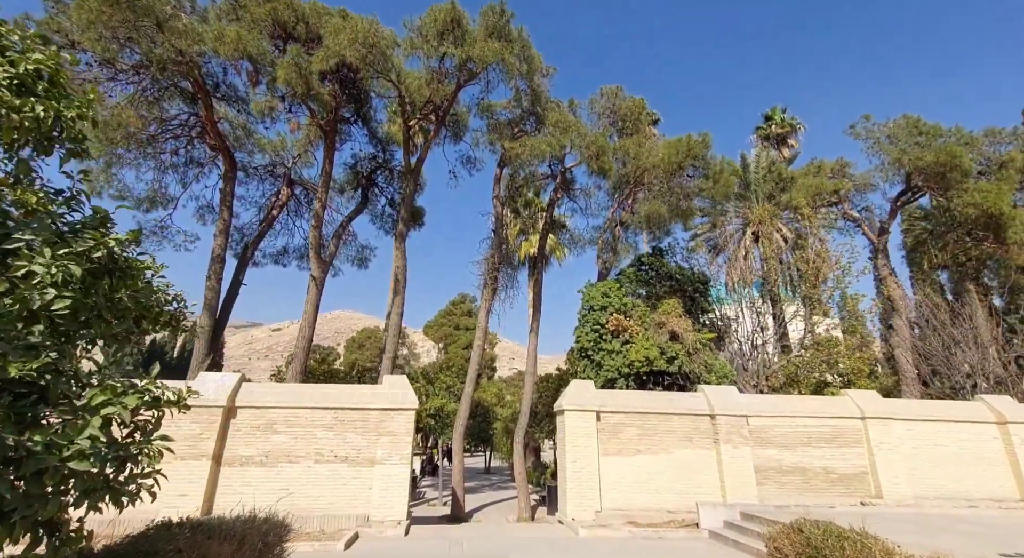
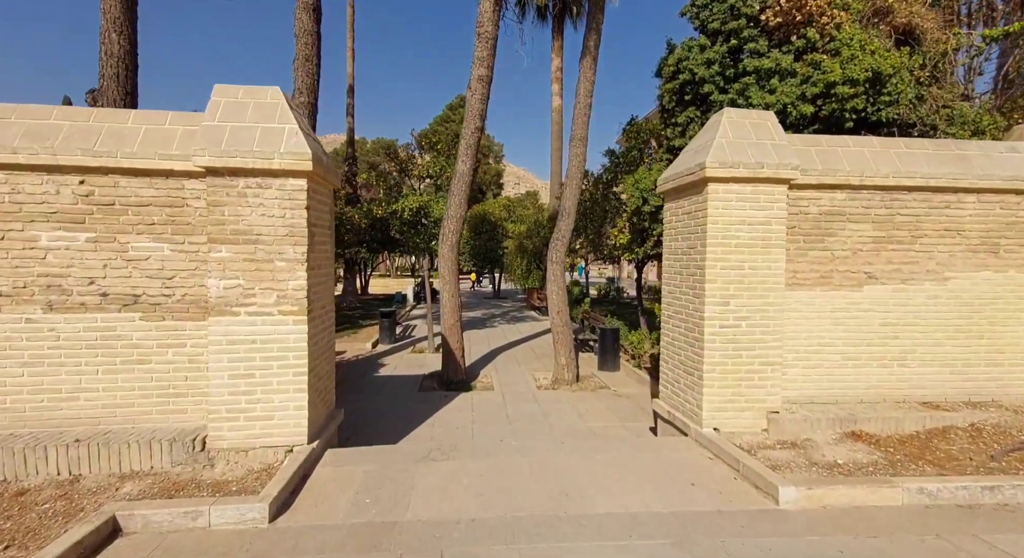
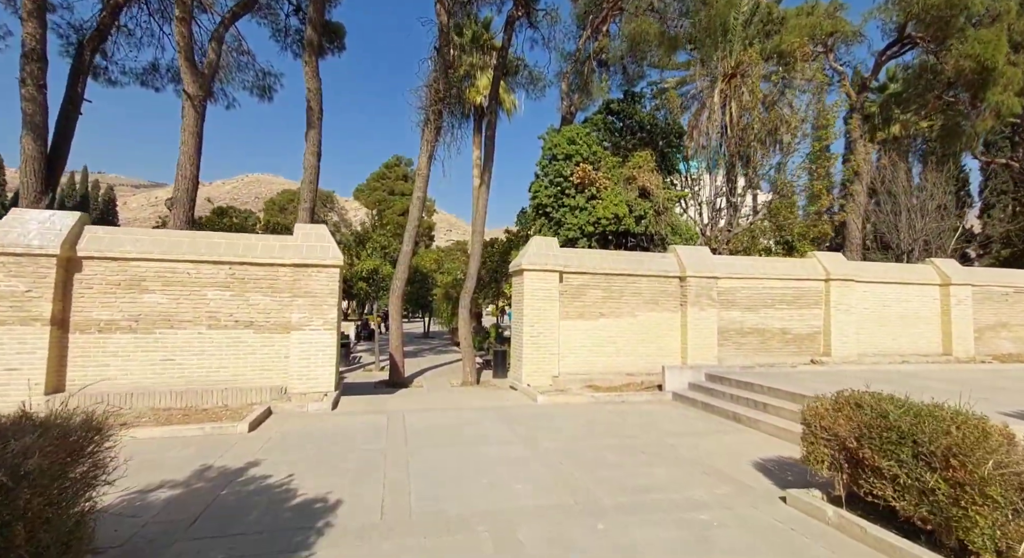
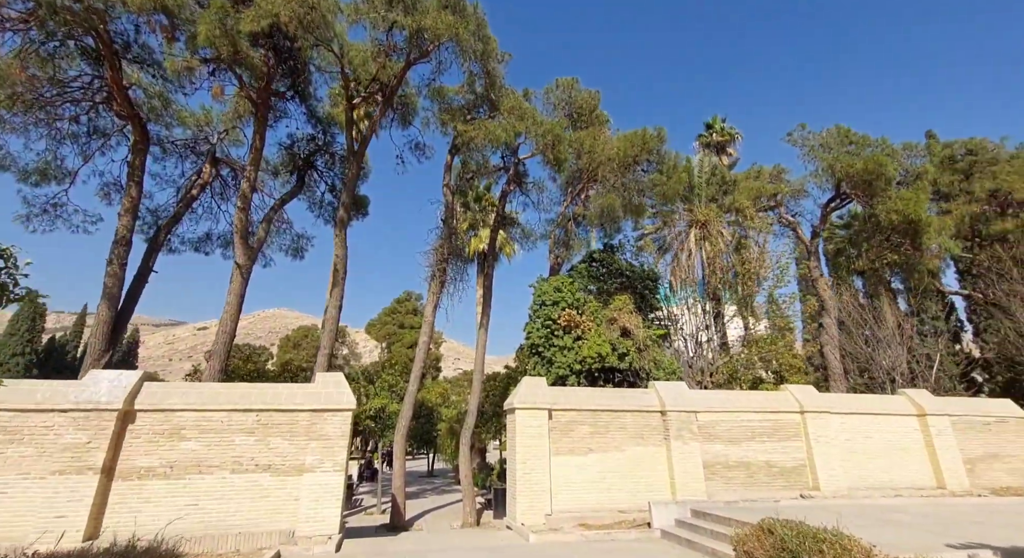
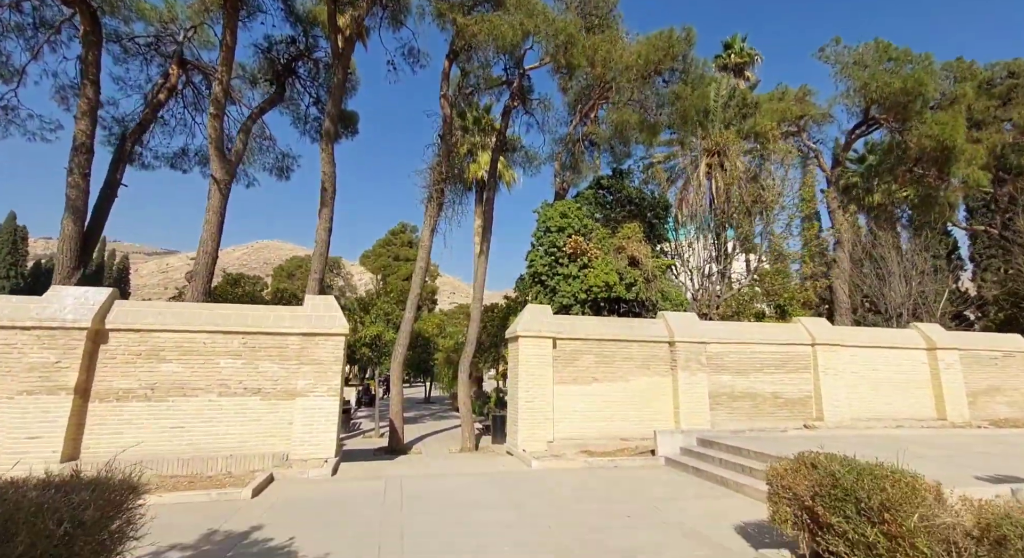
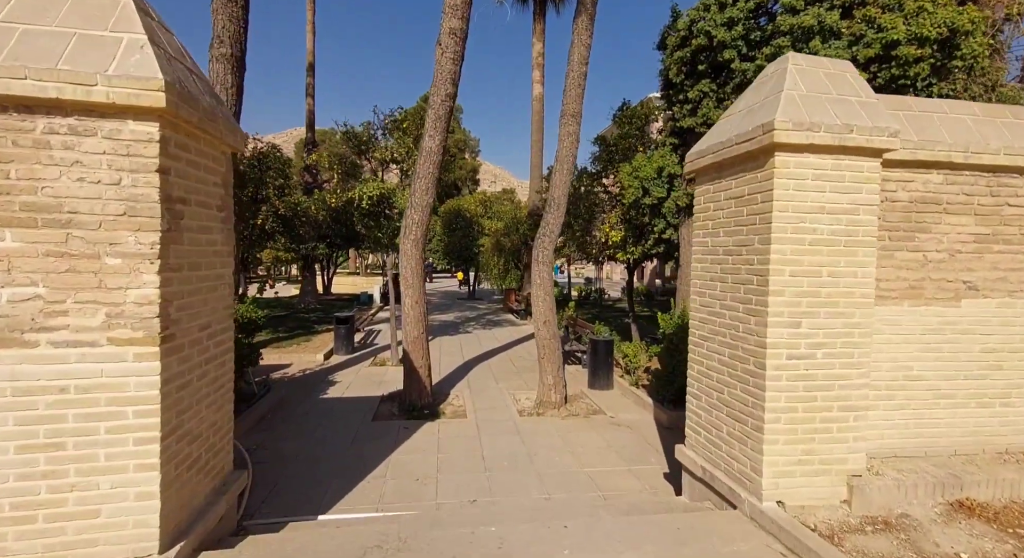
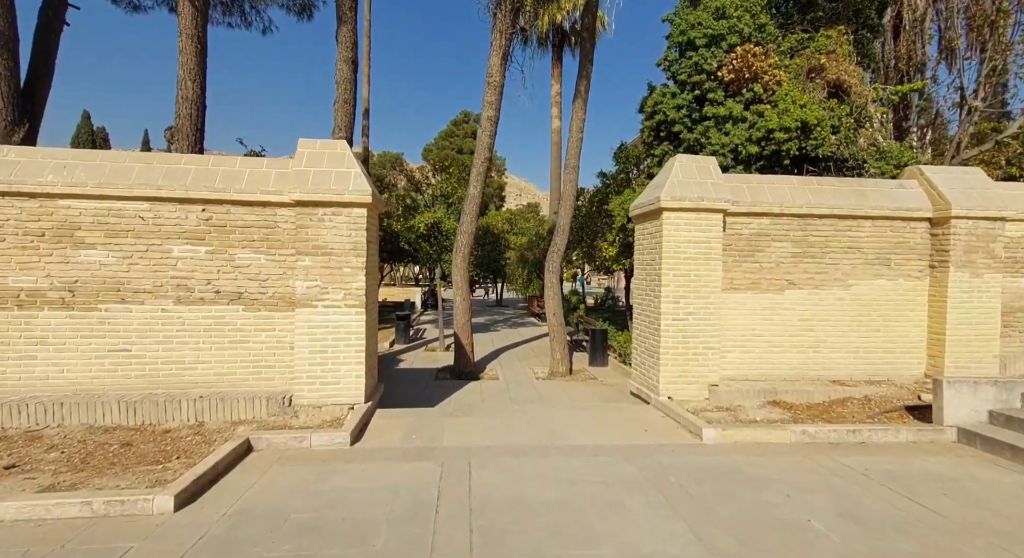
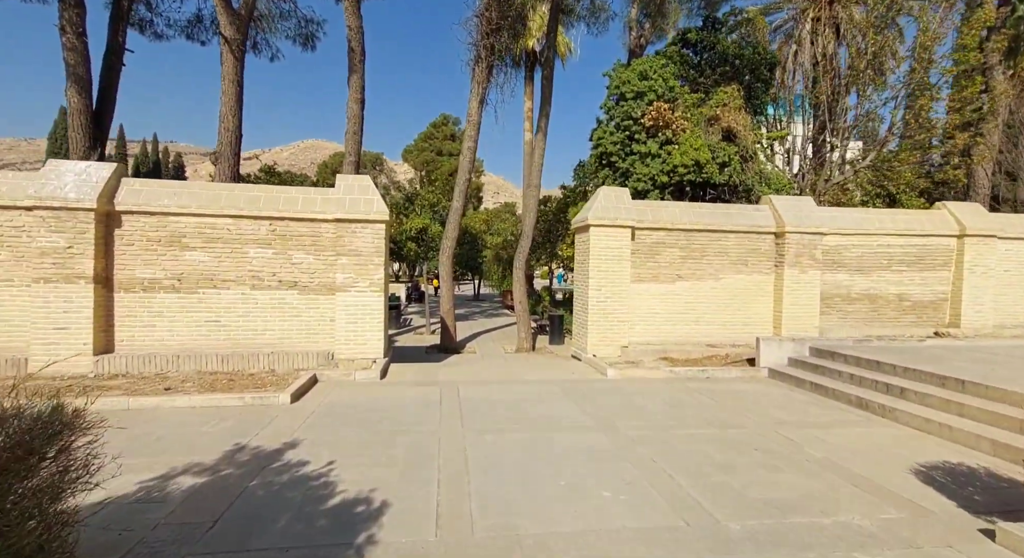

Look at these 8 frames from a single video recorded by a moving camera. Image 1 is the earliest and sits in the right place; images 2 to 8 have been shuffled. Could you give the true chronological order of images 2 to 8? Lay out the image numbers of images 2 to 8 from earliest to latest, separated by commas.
4, 5, 3, 8, 7, 2, 6
